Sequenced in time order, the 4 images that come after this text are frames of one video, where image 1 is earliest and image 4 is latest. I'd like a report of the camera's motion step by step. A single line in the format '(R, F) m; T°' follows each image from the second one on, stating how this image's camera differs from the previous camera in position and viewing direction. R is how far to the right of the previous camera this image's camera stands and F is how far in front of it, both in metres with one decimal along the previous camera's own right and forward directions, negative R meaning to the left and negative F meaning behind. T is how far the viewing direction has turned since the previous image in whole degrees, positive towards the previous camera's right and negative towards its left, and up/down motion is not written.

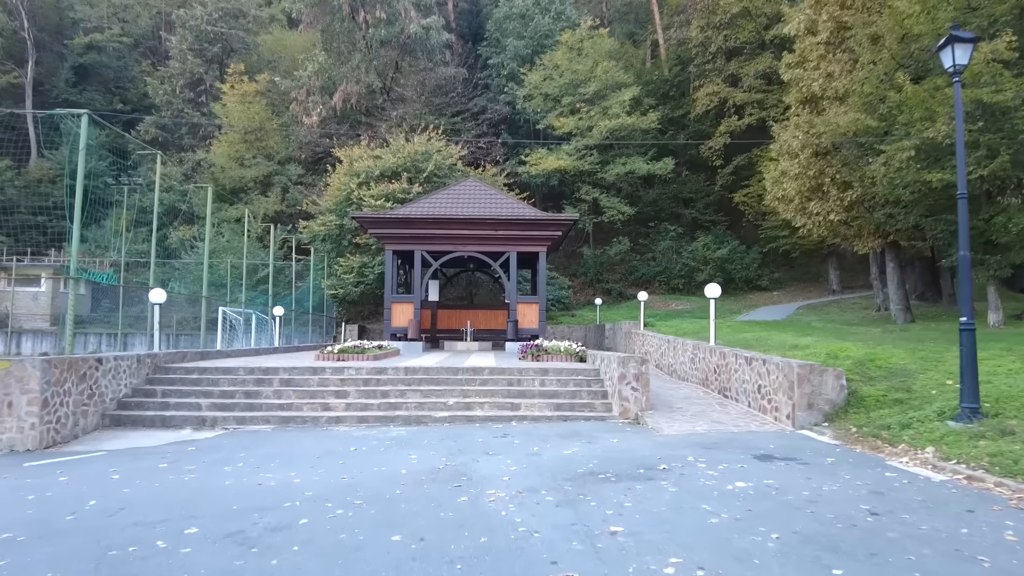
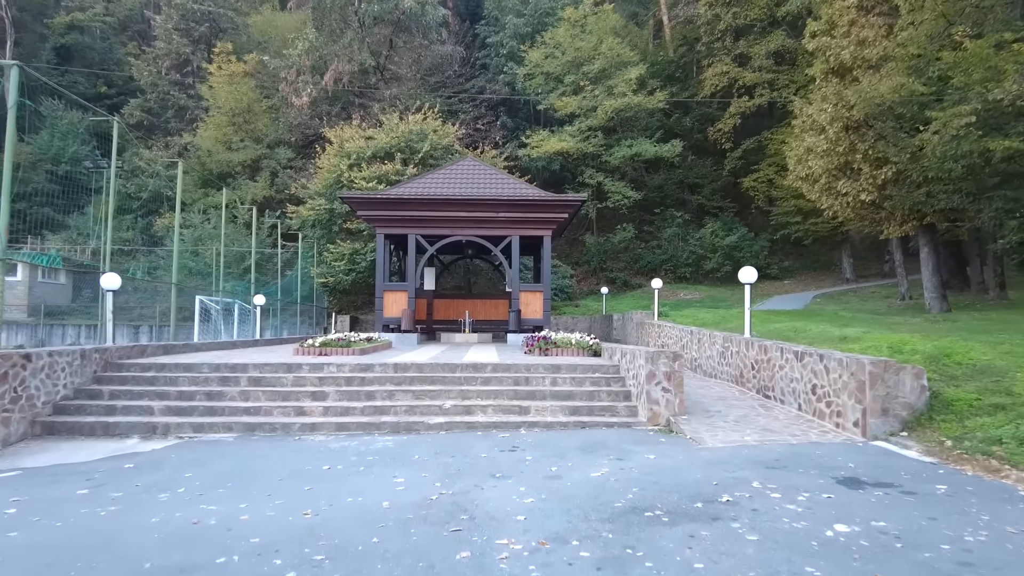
(-0.1, +1.4) m; 0°
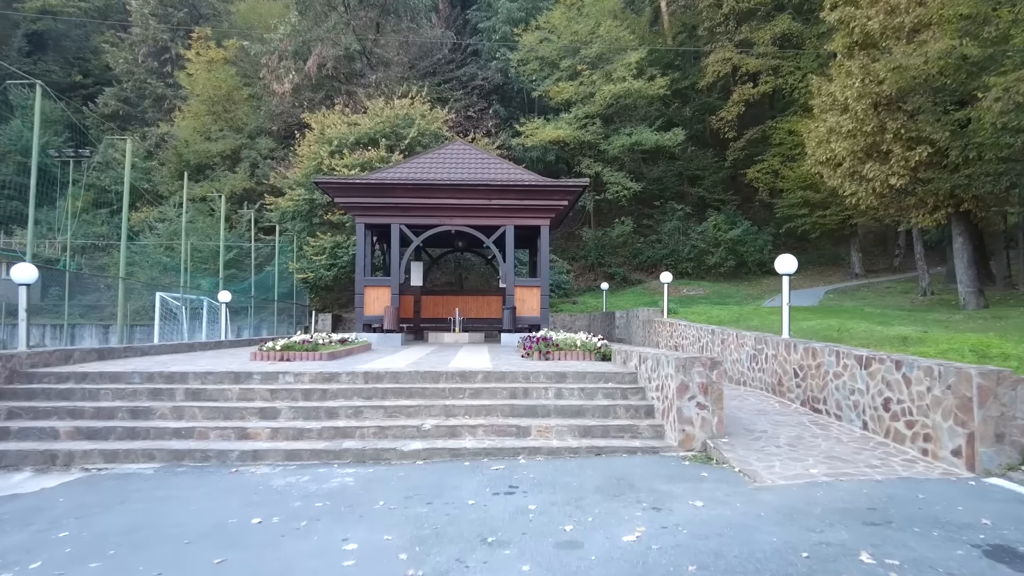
(0.0, +1.5) m; +1°
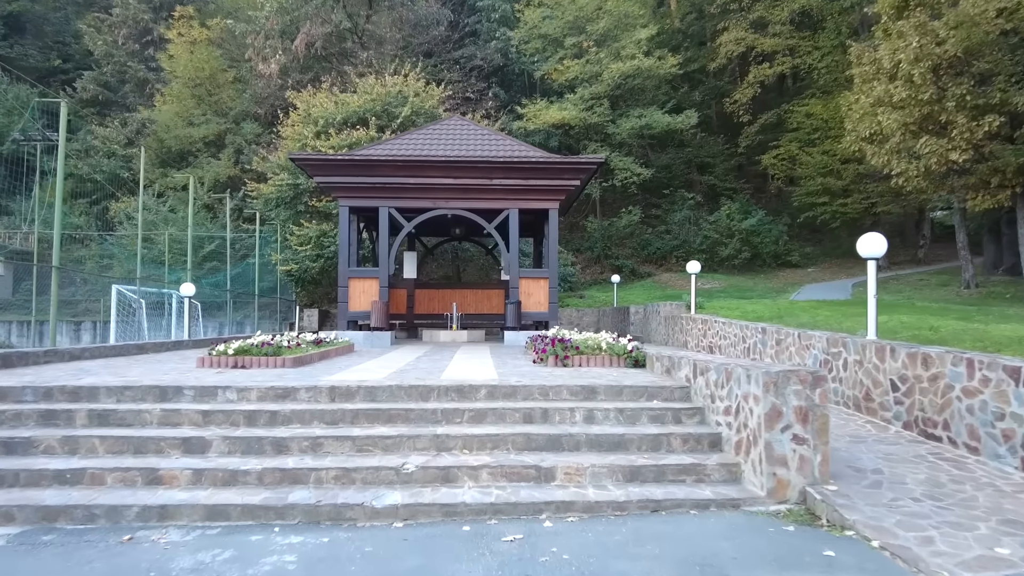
(-0.1, +1.7) m; 0°
